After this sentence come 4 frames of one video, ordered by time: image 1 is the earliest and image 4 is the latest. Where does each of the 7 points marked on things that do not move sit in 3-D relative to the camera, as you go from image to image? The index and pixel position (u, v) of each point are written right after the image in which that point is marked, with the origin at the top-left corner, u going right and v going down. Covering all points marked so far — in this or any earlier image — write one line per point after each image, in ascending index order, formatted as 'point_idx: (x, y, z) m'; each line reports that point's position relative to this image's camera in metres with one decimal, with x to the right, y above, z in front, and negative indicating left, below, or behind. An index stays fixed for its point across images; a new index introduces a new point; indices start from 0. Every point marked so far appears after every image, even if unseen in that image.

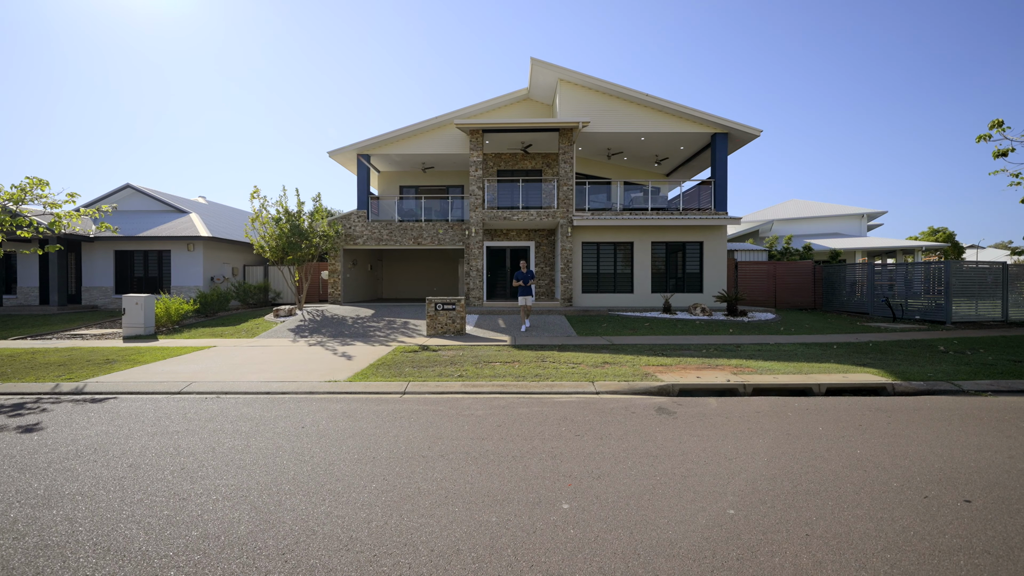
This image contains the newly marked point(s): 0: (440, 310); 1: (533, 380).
0: (-2.3, -0.7, +12.7) m
1: (+0.4, -1.7, +7.3) m
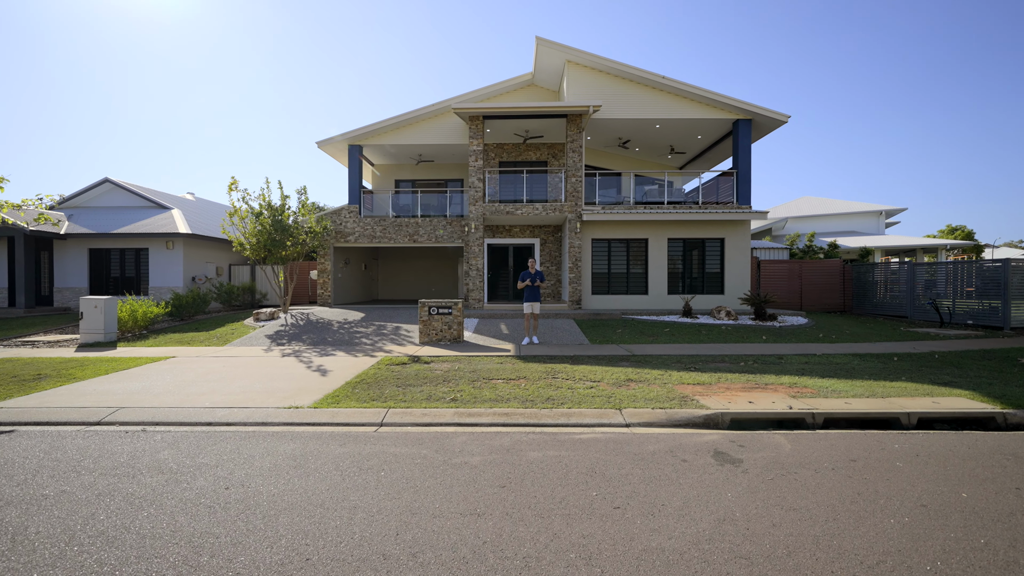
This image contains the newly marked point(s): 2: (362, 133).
0: (-2.2, -0.8, +11.2) m
1: (+0.5, -1.8, +5.9) m
2: (-7.1, +7.3, +18.6) m
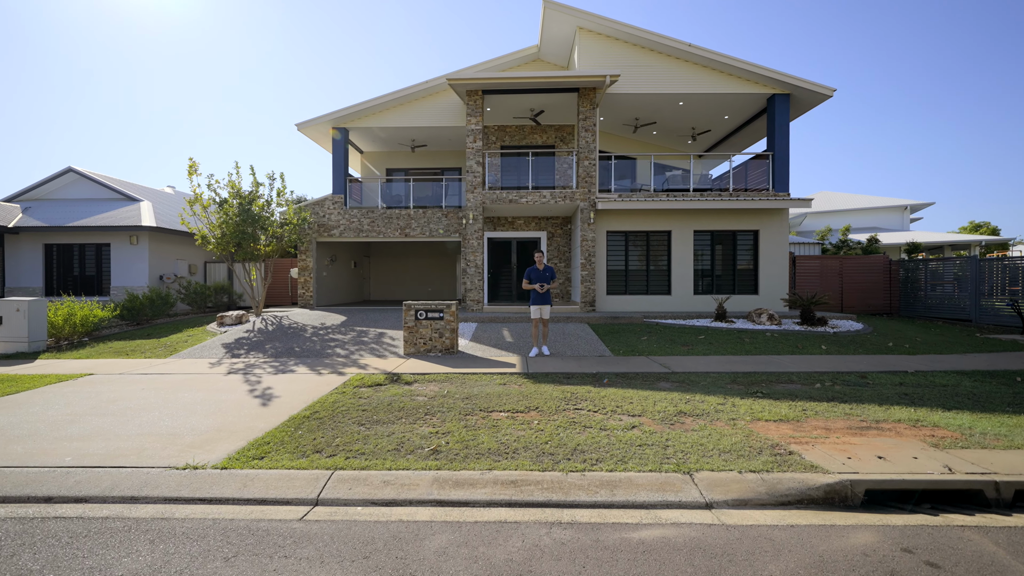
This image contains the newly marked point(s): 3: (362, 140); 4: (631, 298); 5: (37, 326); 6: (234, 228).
0: (-2.1, -0.7, +9.2) m
1: (+0.6, -1.7, +3.8) m
2: (-7.0, +7.4, +16.6) m
3: (-7.0, +7.0, +18.5) m
4: (+4.3, -0.4, +14.4) m
5: (-12.2, -1.0, +10.1) m
6: (-9.6, +2.1, +13.7) m
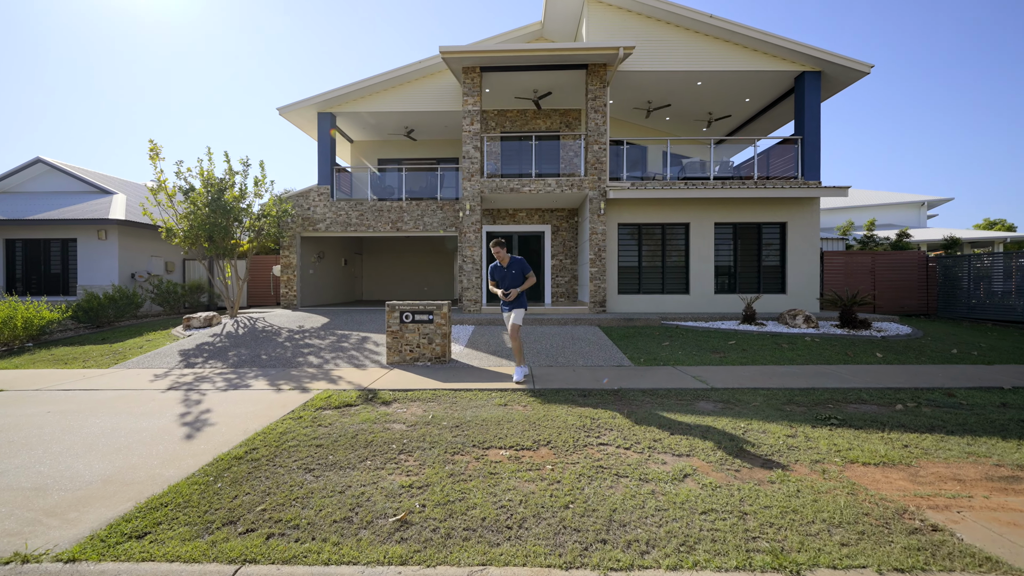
0: (-2.1, -0.7, +7.8) m
1: (+0.6, -1.7, +2.5) m
2: (-6.9, +7.4, +15.3) m
3: (-7.0, +7.0, +17.2) m
4: (+4.4, -0.3, +13.0) m
5: (-12.2, -0.9, +8.8) m
6: (-9.6, +2.1, +12.3) m
